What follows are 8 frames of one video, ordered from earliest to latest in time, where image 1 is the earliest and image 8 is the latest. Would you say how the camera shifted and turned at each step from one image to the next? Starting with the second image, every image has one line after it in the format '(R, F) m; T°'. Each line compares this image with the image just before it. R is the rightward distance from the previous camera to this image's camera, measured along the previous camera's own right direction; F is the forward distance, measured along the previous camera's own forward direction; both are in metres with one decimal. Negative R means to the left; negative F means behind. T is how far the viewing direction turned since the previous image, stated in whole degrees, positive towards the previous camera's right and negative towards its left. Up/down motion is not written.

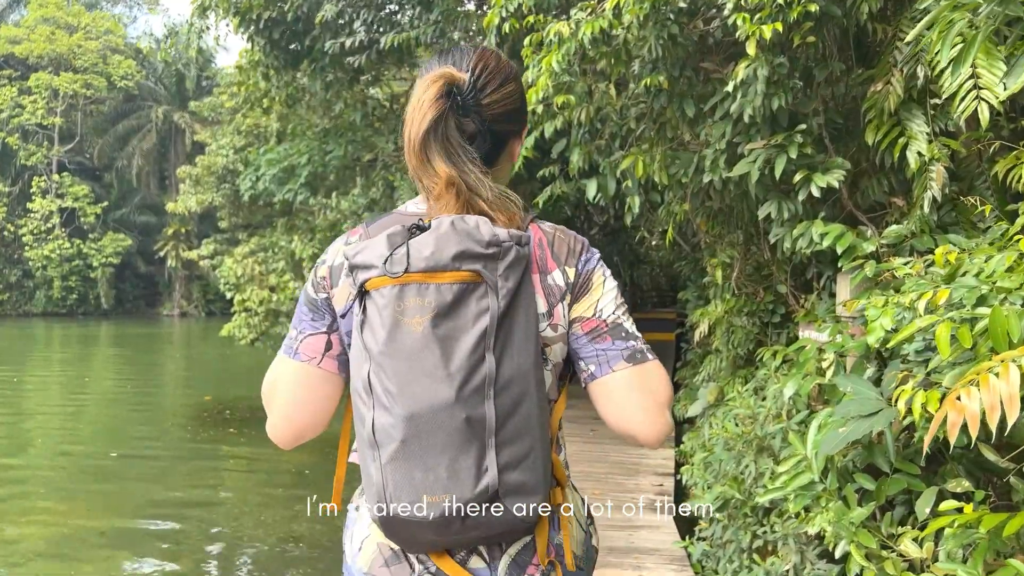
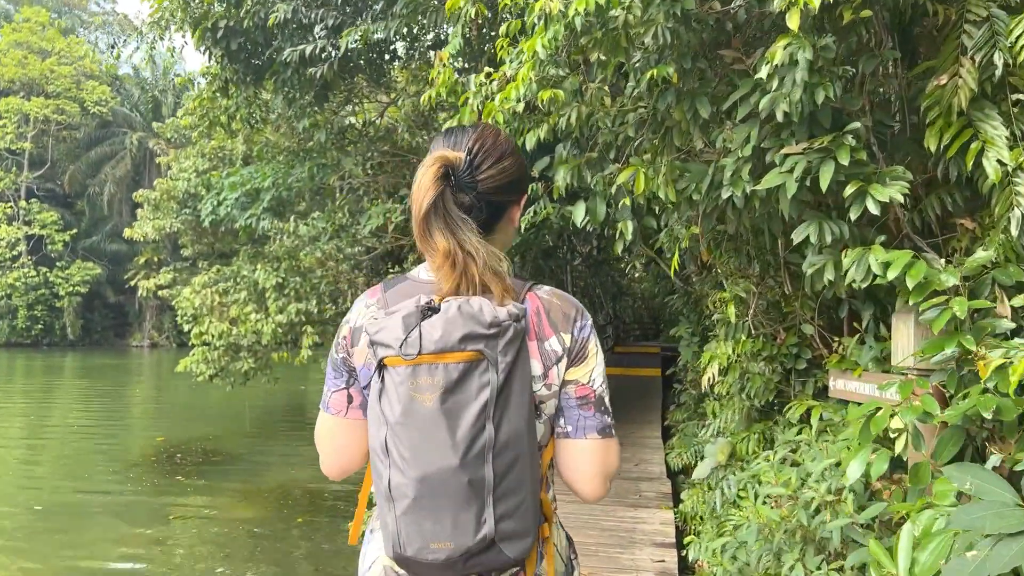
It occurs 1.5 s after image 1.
(0.0, +0.6) m; +2°
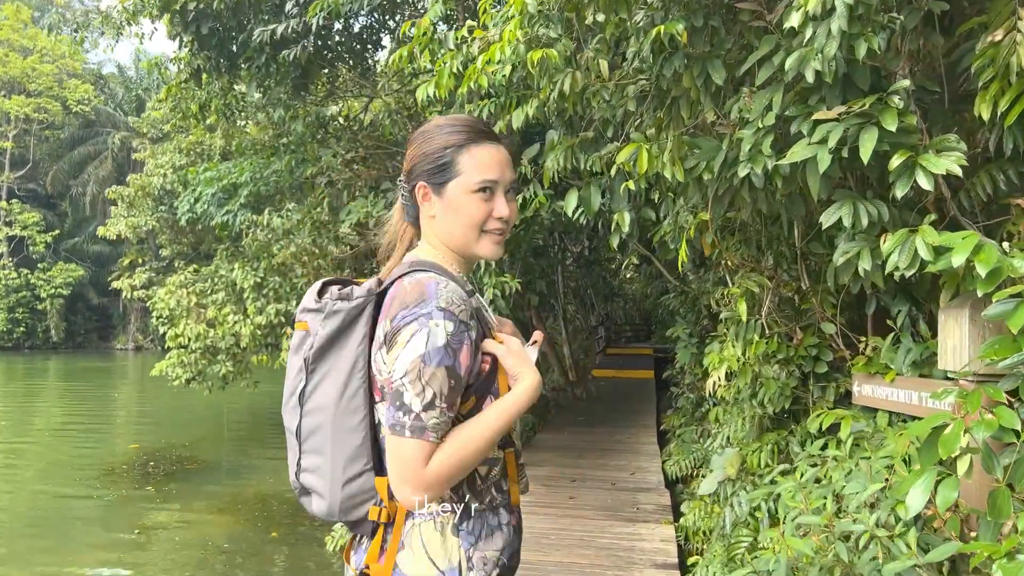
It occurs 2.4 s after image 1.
(0.0, +0.3) m; +1°
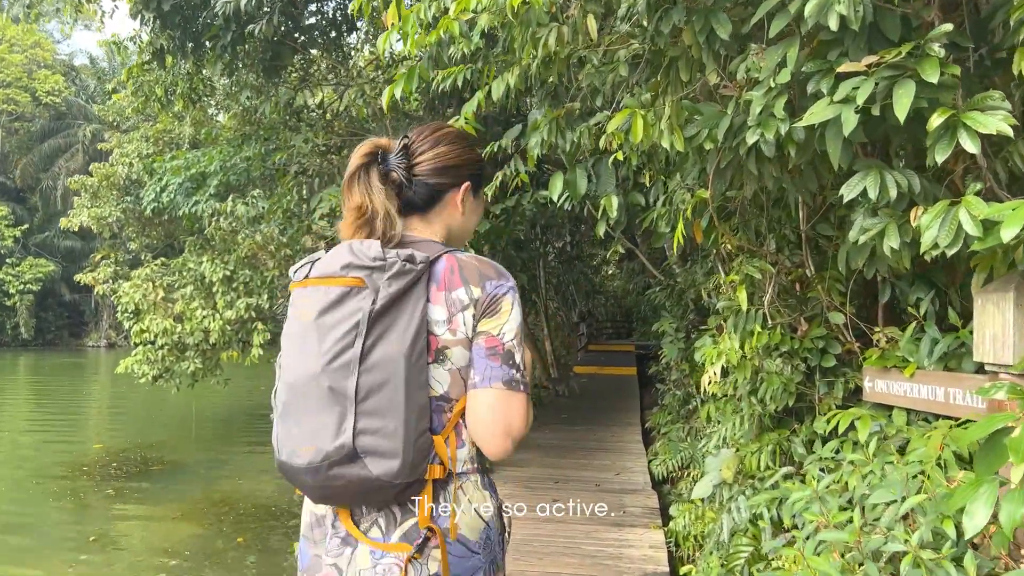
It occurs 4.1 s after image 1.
(0.0, +0.3) m; +2°
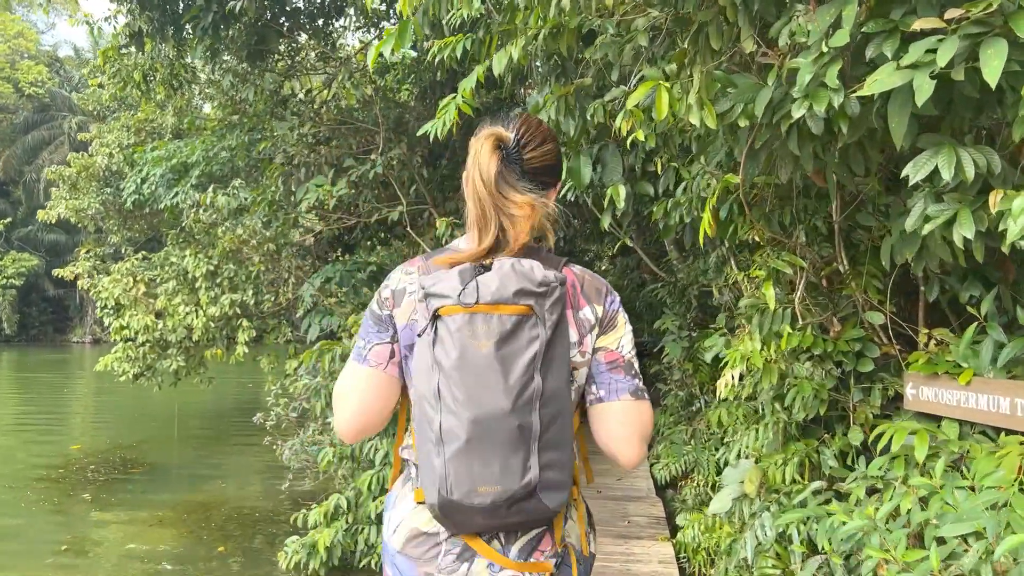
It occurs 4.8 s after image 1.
(0.0, +0.3) m; +1°
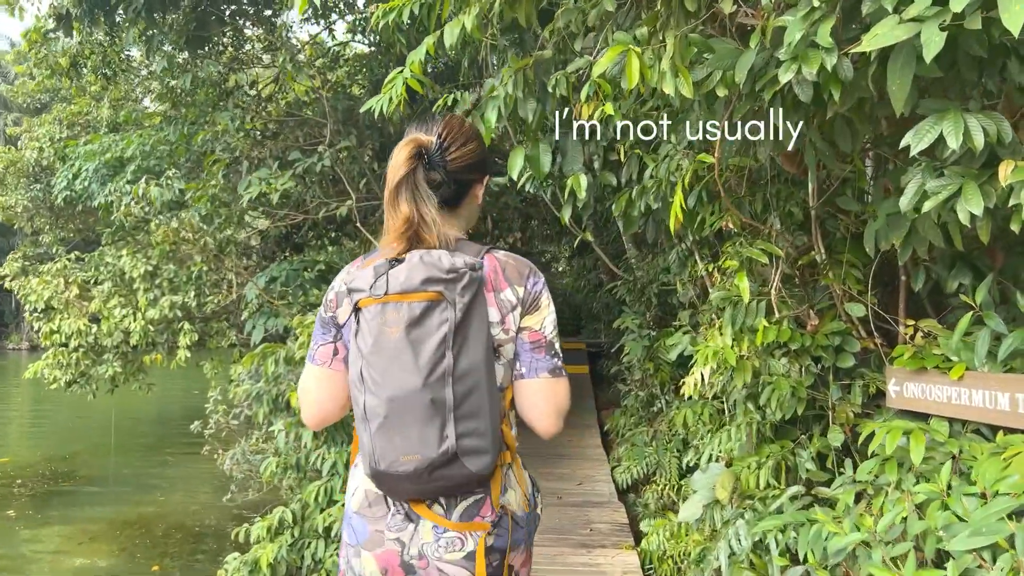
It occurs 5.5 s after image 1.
(0.0, +0.2) m; +3°
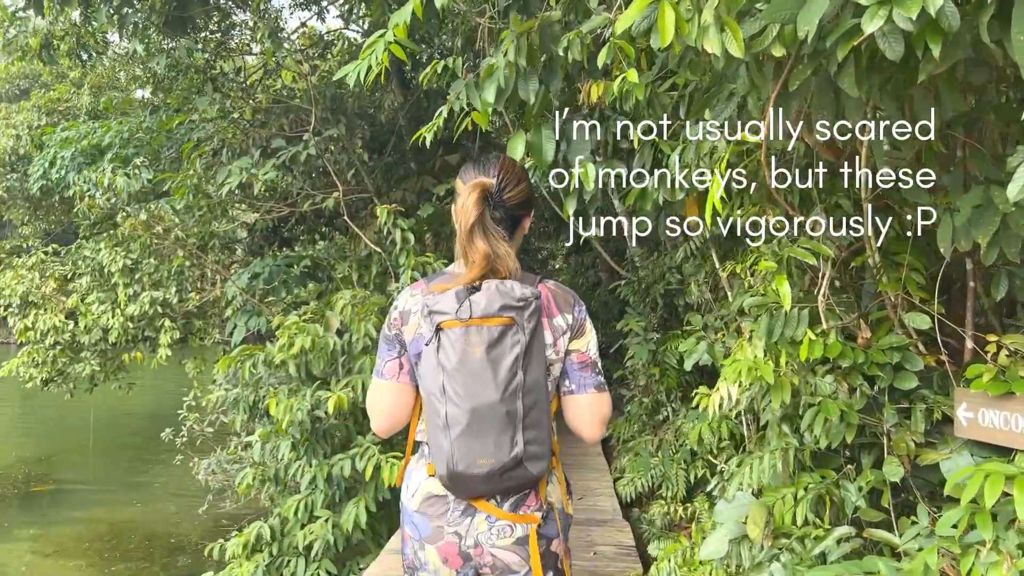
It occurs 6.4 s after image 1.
(0.0, +0.3) m; 0°
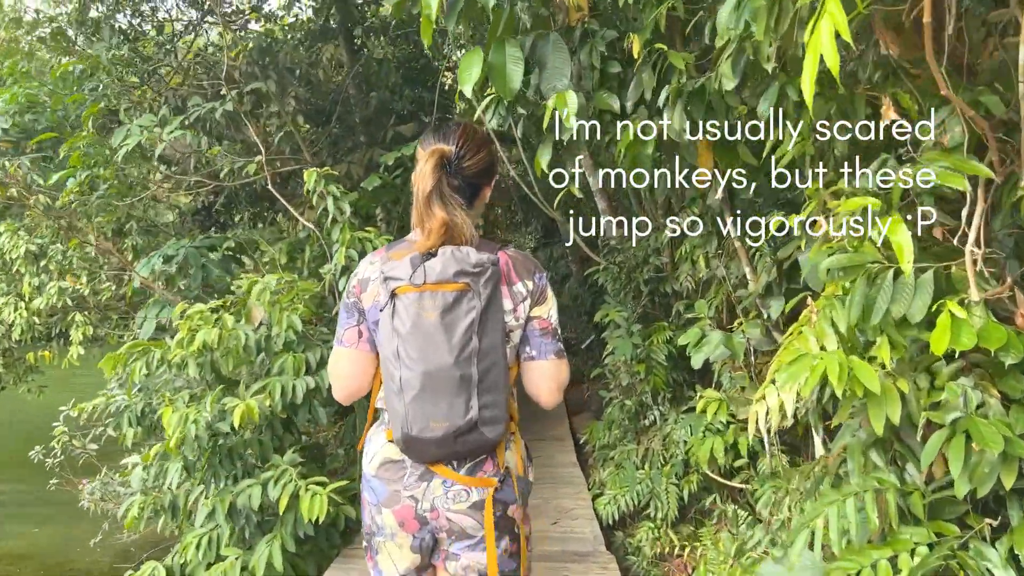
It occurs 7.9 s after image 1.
(0.0, +0.8) m; +3°
